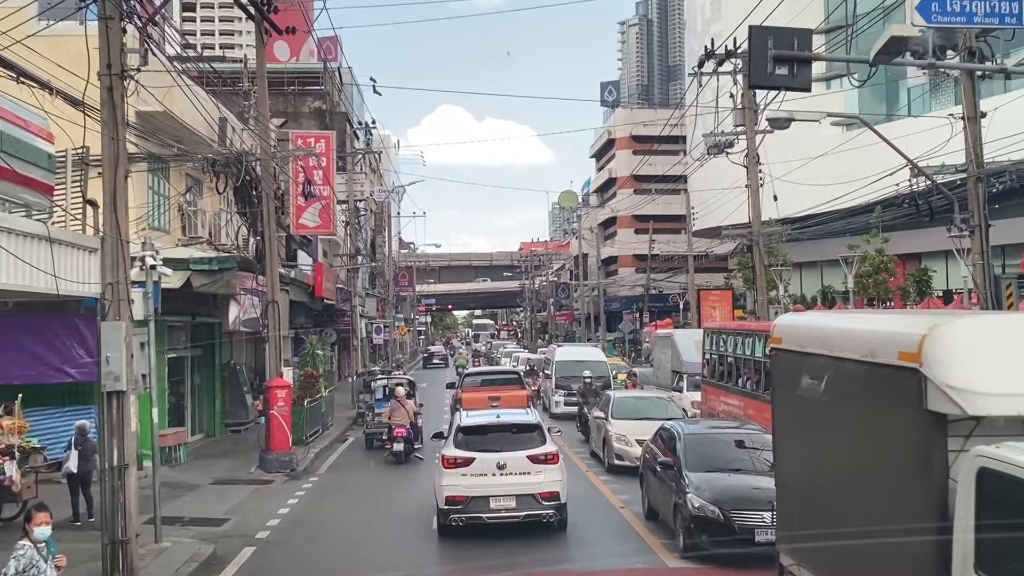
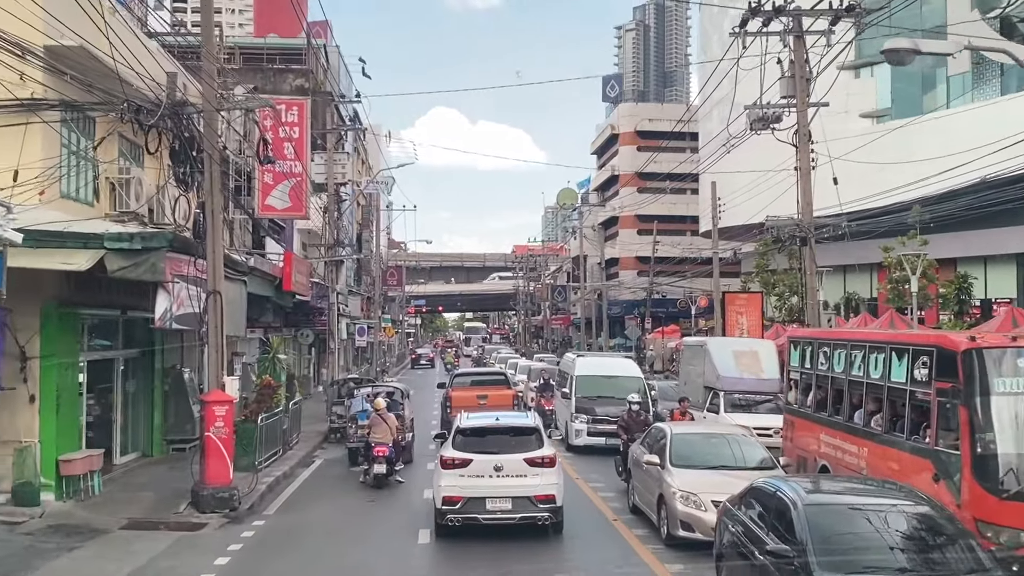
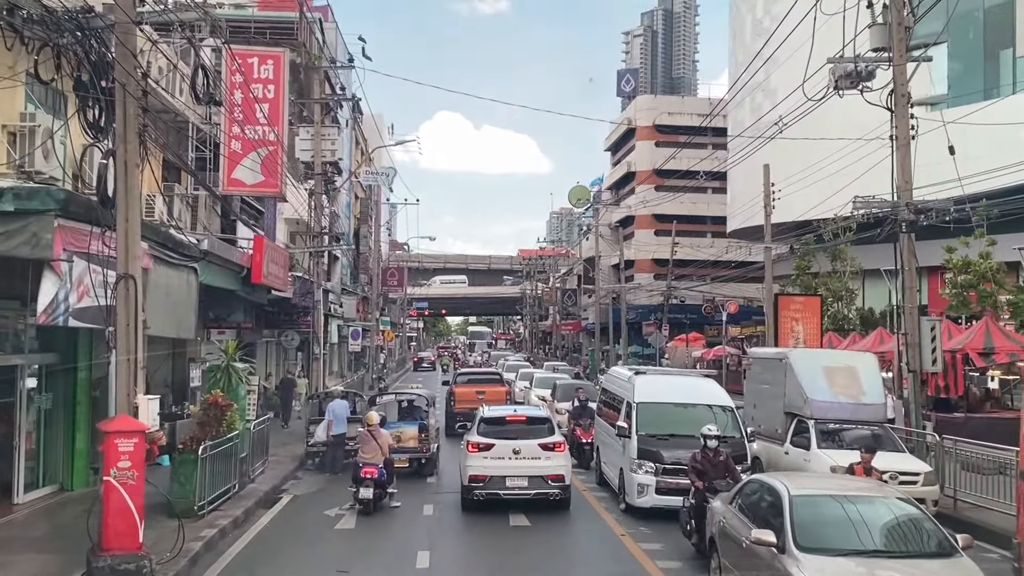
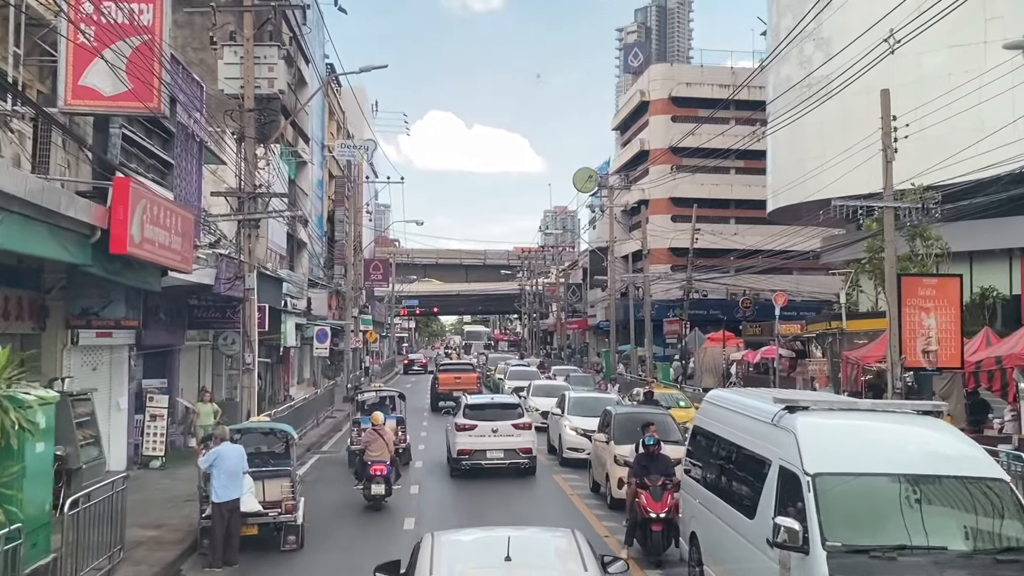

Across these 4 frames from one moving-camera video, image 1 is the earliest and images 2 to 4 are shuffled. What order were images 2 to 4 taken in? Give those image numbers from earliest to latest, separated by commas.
2, 3, 4
